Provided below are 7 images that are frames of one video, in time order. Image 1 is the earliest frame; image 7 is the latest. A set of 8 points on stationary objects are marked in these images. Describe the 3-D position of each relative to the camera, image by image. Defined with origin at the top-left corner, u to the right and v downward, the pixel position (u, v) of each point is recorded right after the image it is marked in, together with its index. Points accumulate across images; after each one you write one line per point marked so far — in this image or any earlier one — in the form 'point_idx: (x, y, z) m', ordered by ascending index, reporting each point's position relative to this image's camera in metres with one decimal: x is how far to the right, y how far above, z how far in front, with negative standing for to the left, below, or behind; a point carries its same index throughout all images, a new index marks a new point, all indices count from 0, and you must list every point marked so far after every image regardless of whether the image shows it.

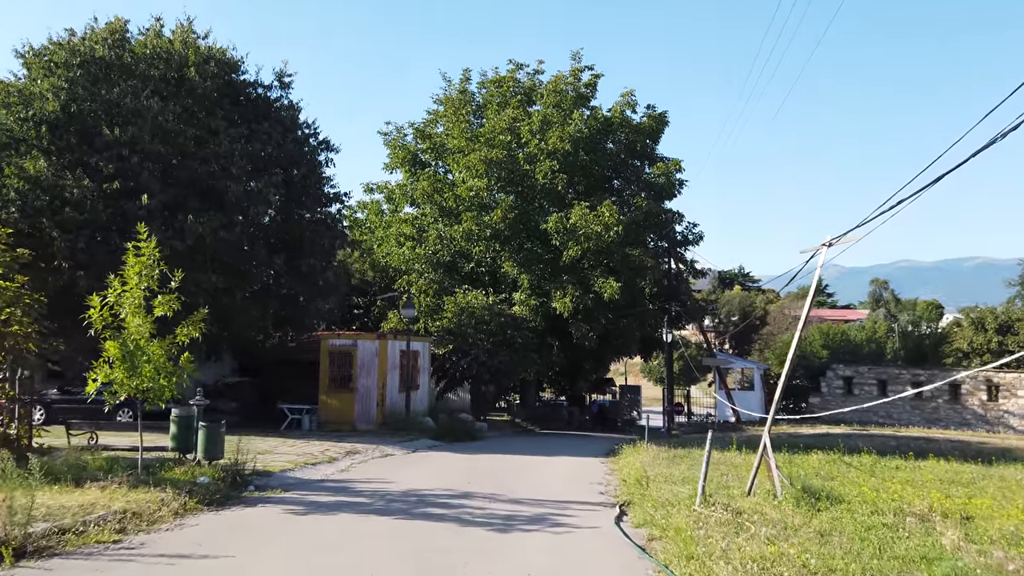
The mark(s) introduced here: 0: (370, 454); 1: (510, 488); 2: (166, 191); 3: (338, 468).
0: (-2.9, -3.5, +15.8) m
1: (0.0, -3.1, +11.8) m
2: (-8.6, +2.4, +19.0) m
3: (-3.0, -3.1, +13.0) m
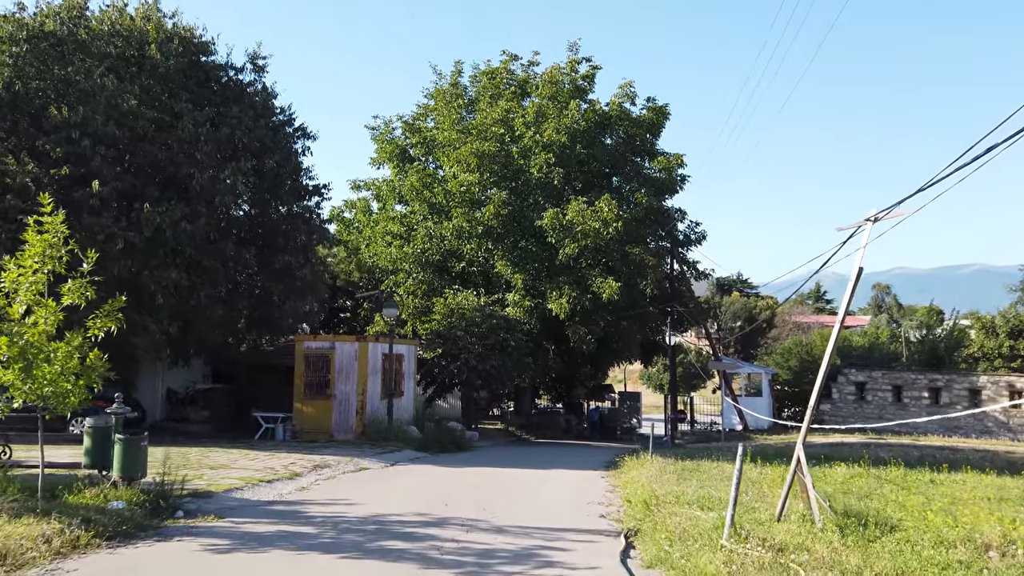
0: (-3.1, -3.3, +14.0) m
1: (-0.2, -2.9, +10.1) m
2: (-8.8, +2.5, +17.3) m
3: (-3.2, -2.9, +11.3) m
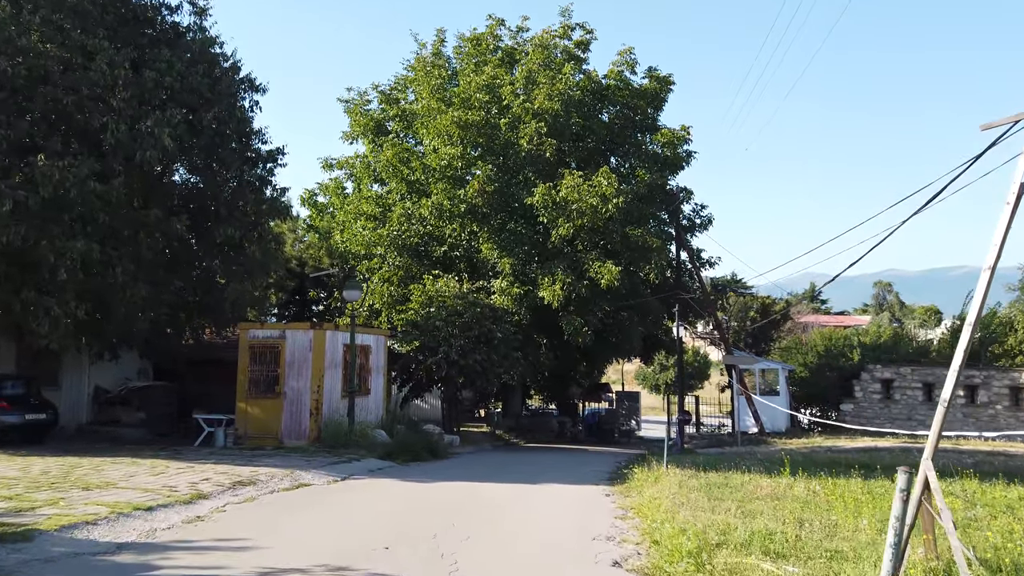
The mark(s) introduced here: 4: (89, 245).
0: (-3.4, -2.8, +10.9) m
1: (-0.5, -2.4, +7.0) m
2: (-9.2, +3.0, +14.1) m
3: (-3.4, -2.4, +8.2) m
4: (-8.0, +0.8, +14.5) m
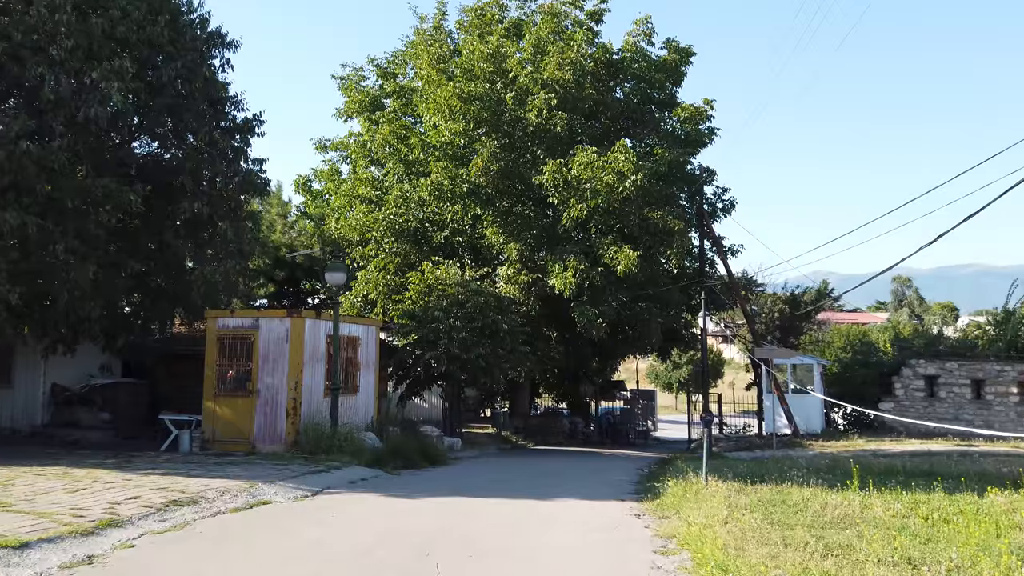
0: (-3.4, -2.5, +8.7) m
1: (-0.4, -2.1, +4.8) m
2: (-9.1, +3.3, +12.0) m
3: (-3.4, -2.1, +6.0) m
4: (-7.9, +1.1, +12.3) m
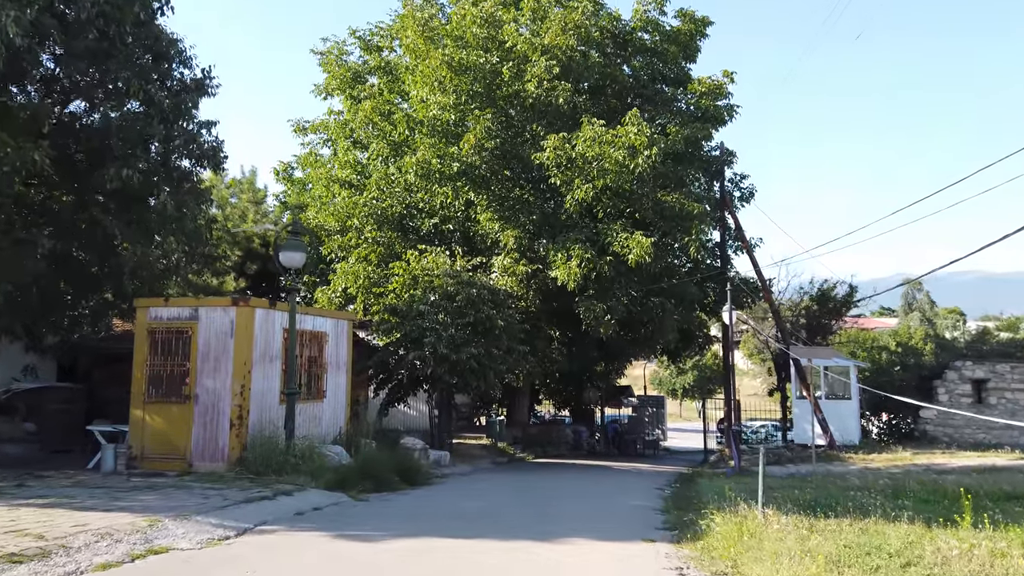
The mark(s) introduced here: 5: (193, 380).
0: (-3.4, -2.2, +6.0) m
1: (-0.5, -1.7, +2.1) m
2: (-9.1, +3.6, +9.4) m
3: (-3.5, -1.7, +3.3) m
4: (-8.0, +1.4, +9.7) m
5: (-5.0, -1.4, +11.9) m
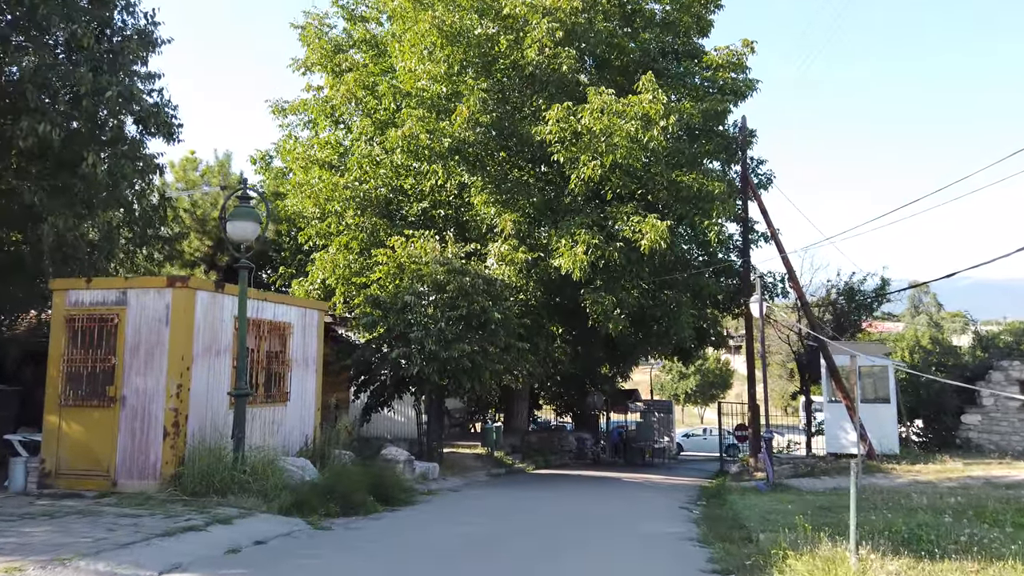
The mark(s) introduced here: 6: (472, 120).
0: (-3.4, -1.8, +3.8) m
1: (-0.5, -1.4, -0.1) m
2: (-9.1, +3.9, +7.2) m
3: (-3.4, -1.4, +1.1) m
4: (-8.0, +1.7, +7.5) m
5: (-5.0, -1.2, +9.7) m
6: (-1.0, +4.0, +18.3) m
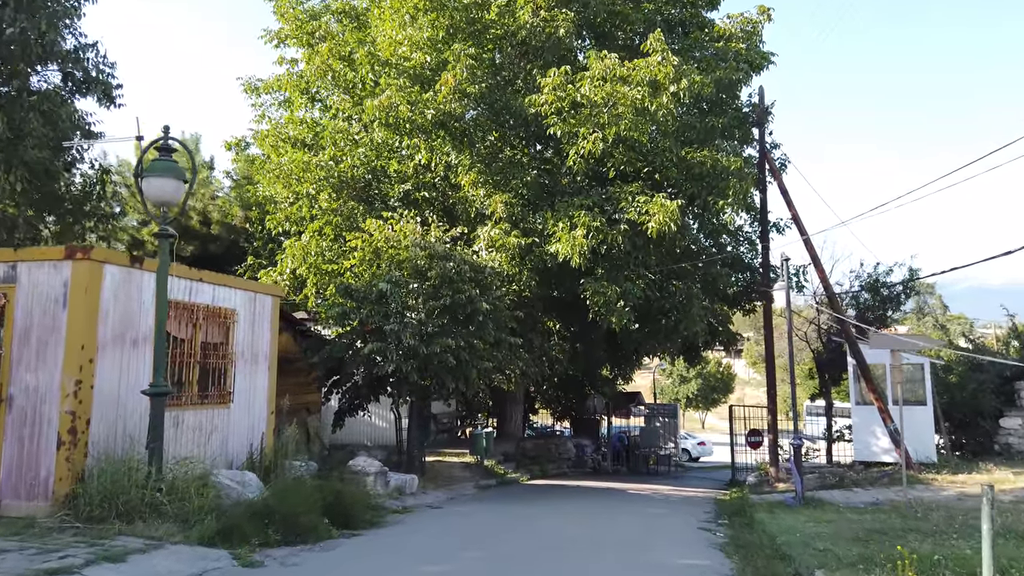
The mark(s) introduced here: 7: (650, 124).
0: (-3.5, -1.5, +1.9) m
1: (-0.6, -1.0, -2.0) m
2: (-9.3, +4.2, +5.3) m
3: (-3.6, -1.0, -0.8) m
4: (-8.1, +2.0, +5.6) m
5: (-5.2, -0.9, +7.8) m
6: (-1.1, +4.3, +16.4) m
7: (+2.8, +3.3, +15.3) m
